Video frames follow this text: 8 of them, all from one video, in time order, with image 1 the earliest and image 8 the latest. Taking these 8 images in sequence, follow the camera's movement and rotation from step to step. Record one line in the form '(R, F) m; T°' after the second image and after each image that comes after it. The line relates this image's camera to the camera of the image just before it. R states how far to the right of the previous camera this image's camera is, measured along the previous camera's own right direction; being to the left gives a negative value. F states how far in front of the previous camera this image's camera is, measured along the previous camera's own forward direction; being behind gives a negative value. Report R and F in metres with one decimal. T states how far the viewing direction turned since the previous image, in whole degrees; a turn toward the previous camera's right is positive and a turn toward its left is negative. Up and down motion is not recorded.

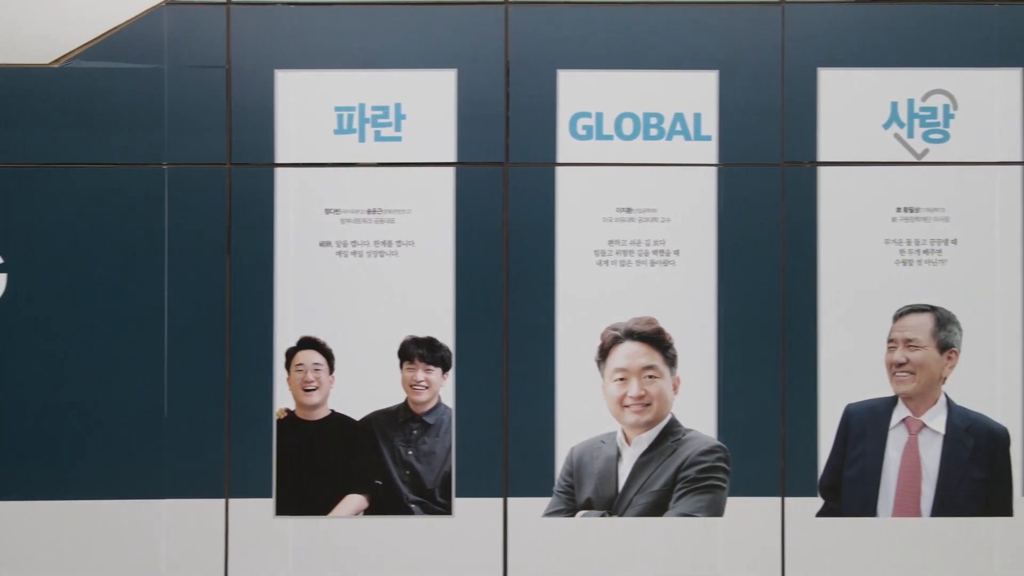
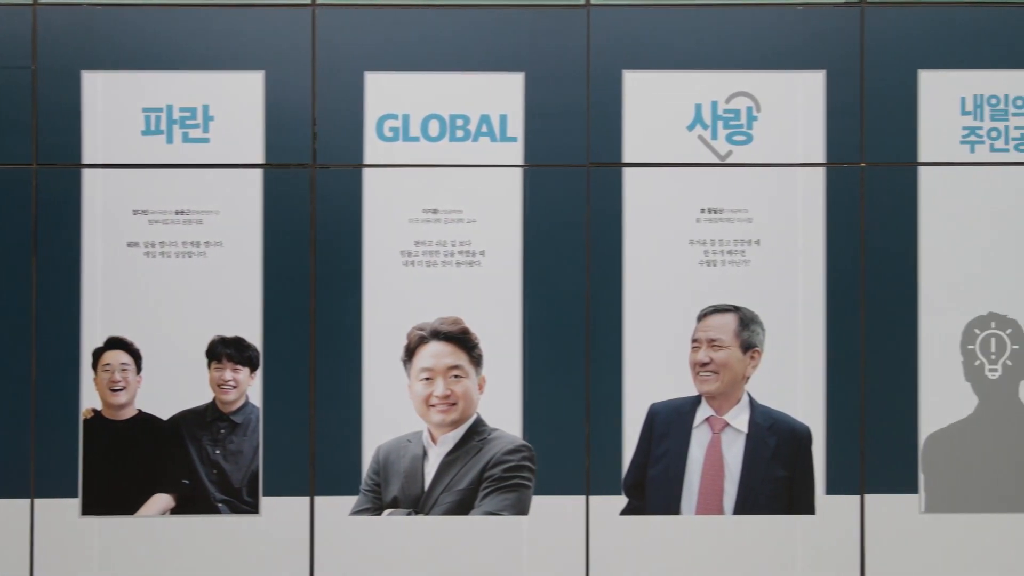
(+0.9, -0.1) m; +1°
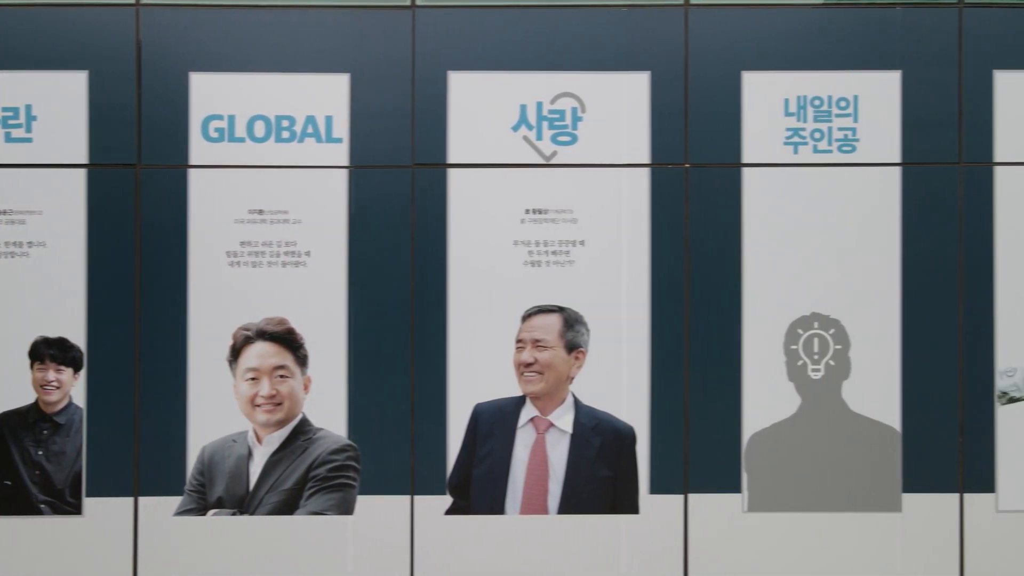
(+0.8, 0.0) m; +1°
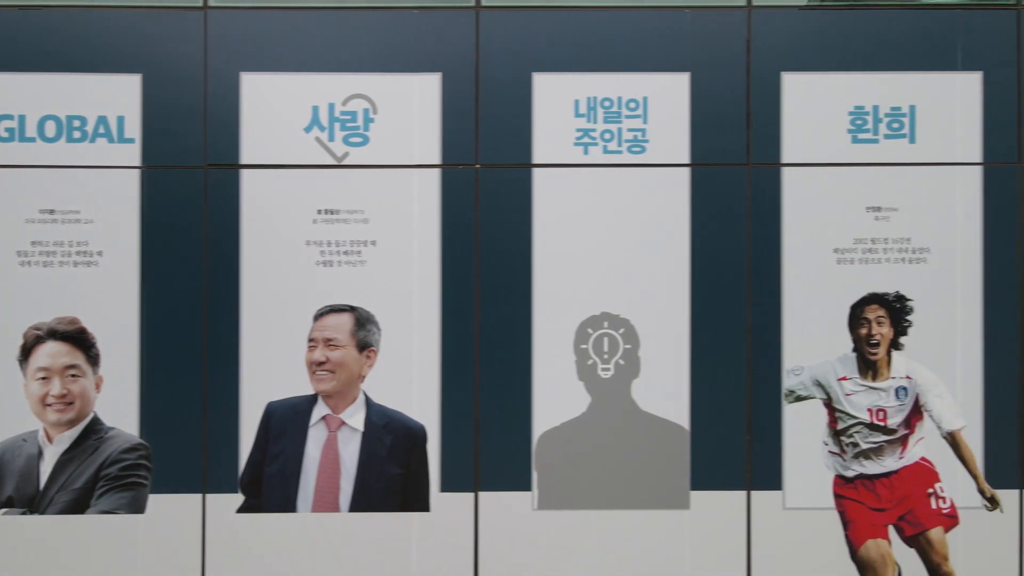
(+1.0, -0.1) m; +1°
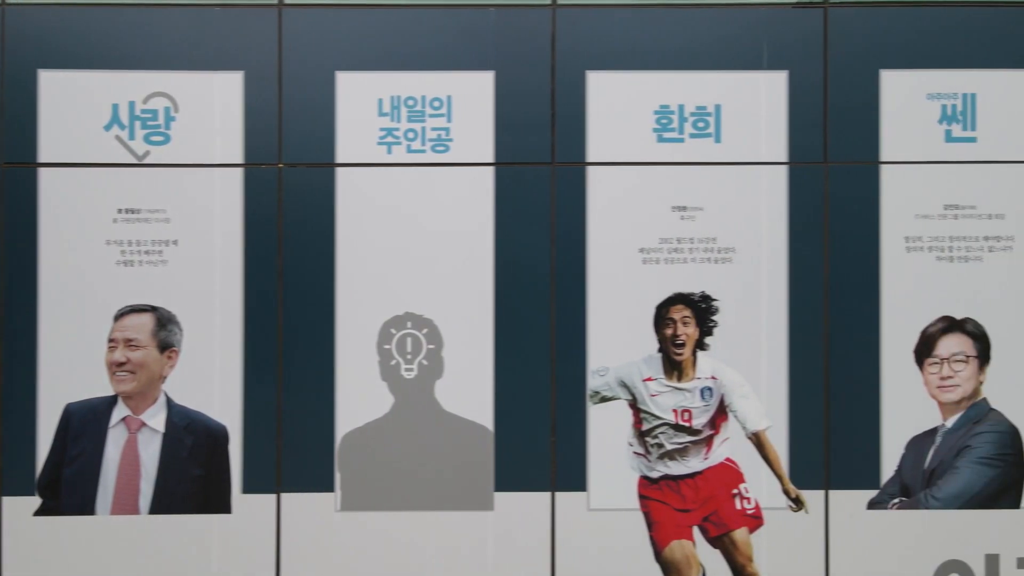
(+0.9, 0.0) m; +1°
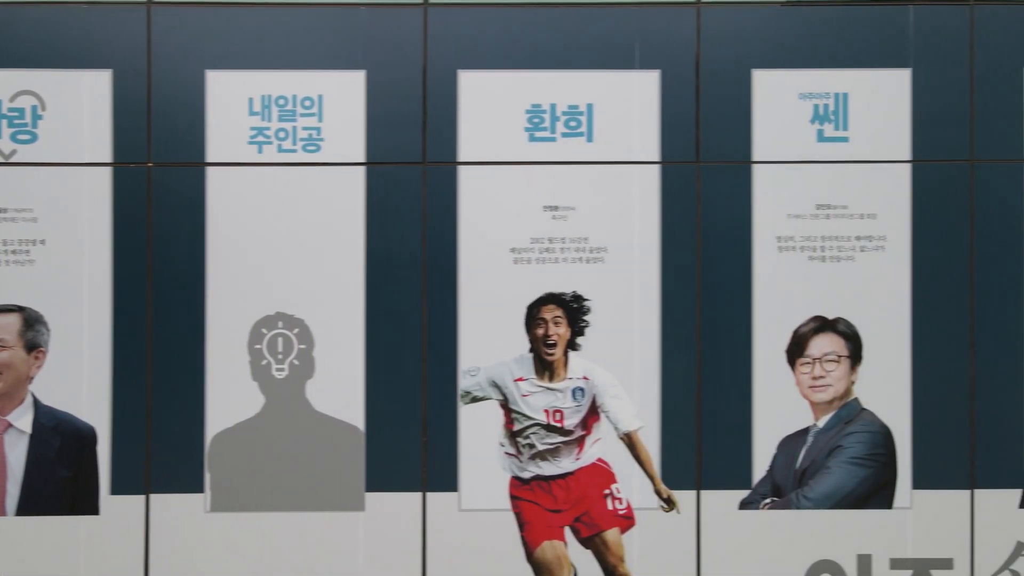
(+0.6, 0.0) m; +1°
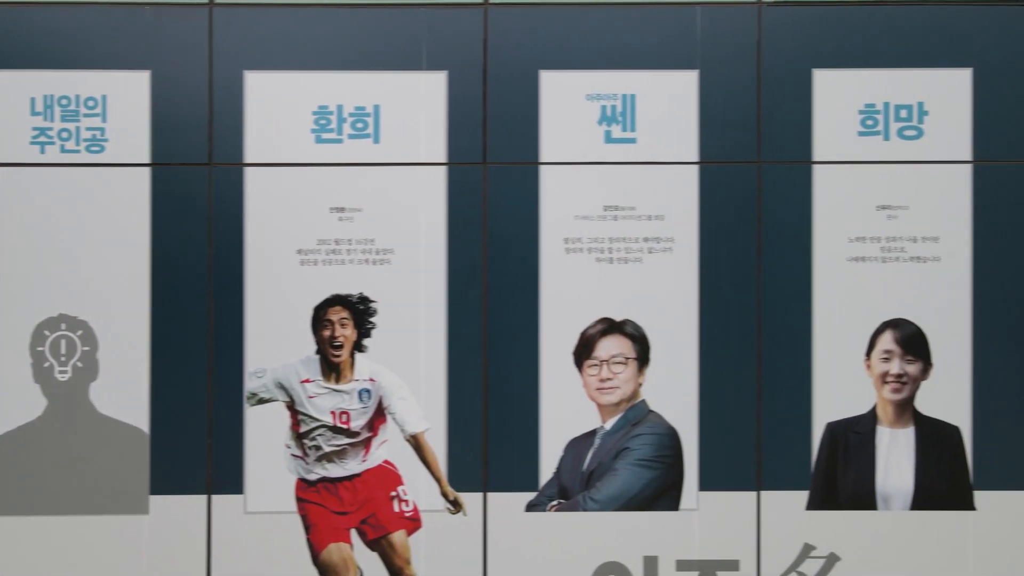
(+1.0, 0.0) m; +1°
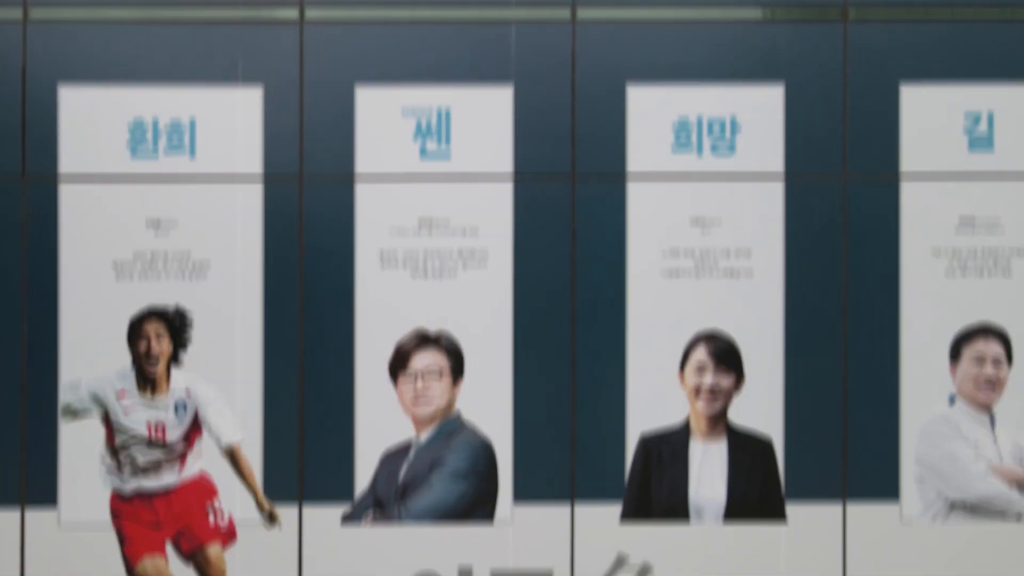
(+0.8, 0.0) m; +1°
